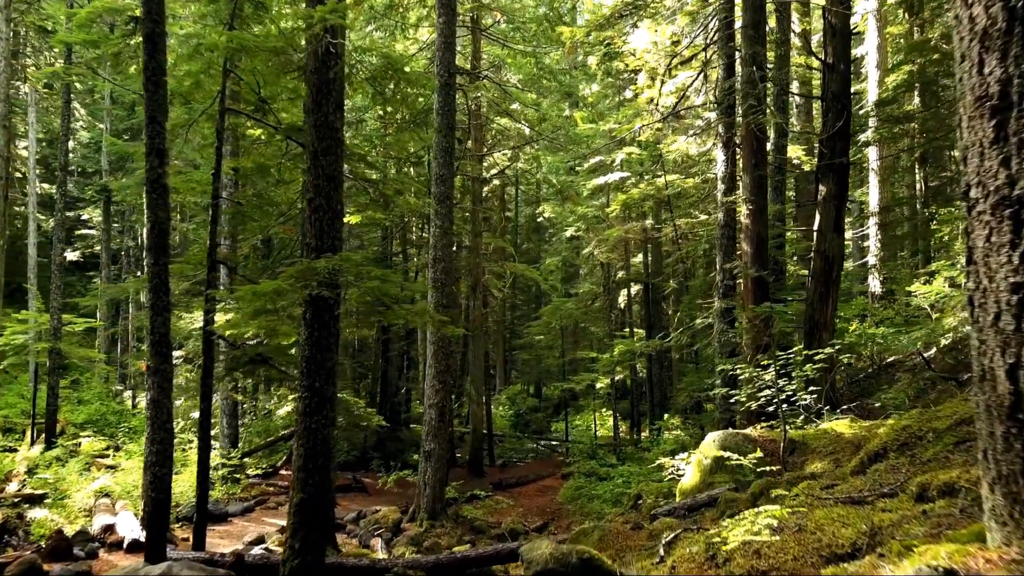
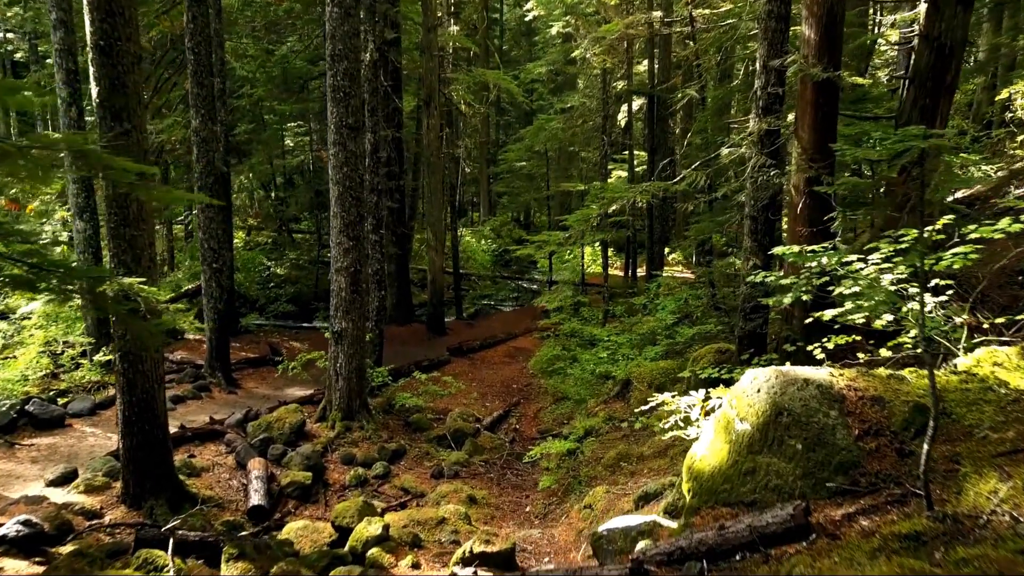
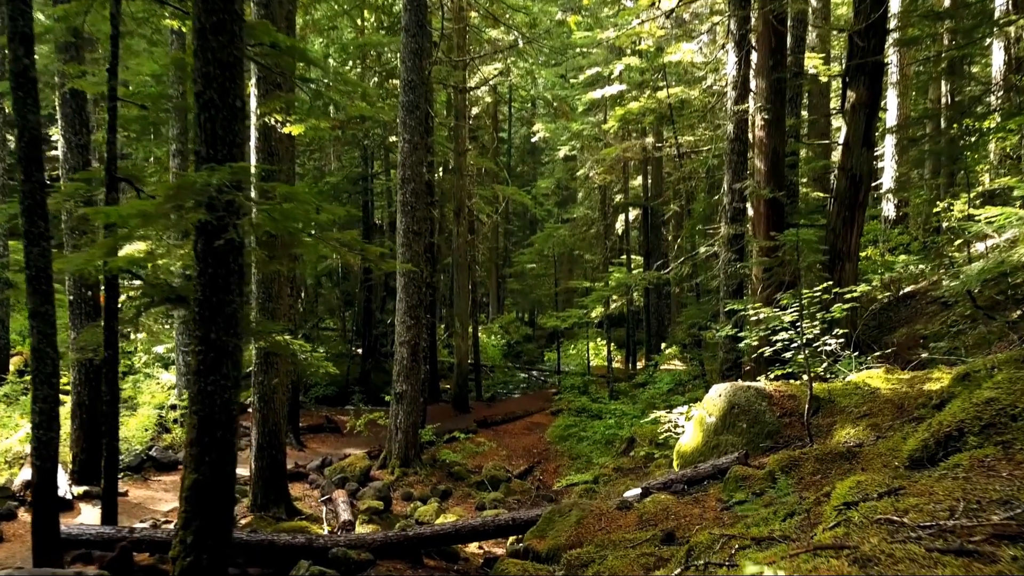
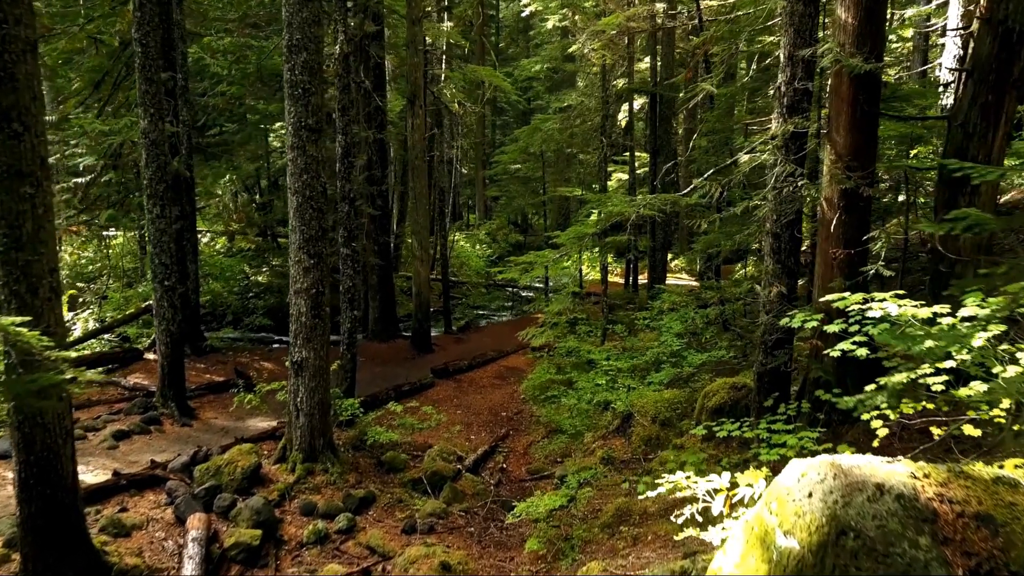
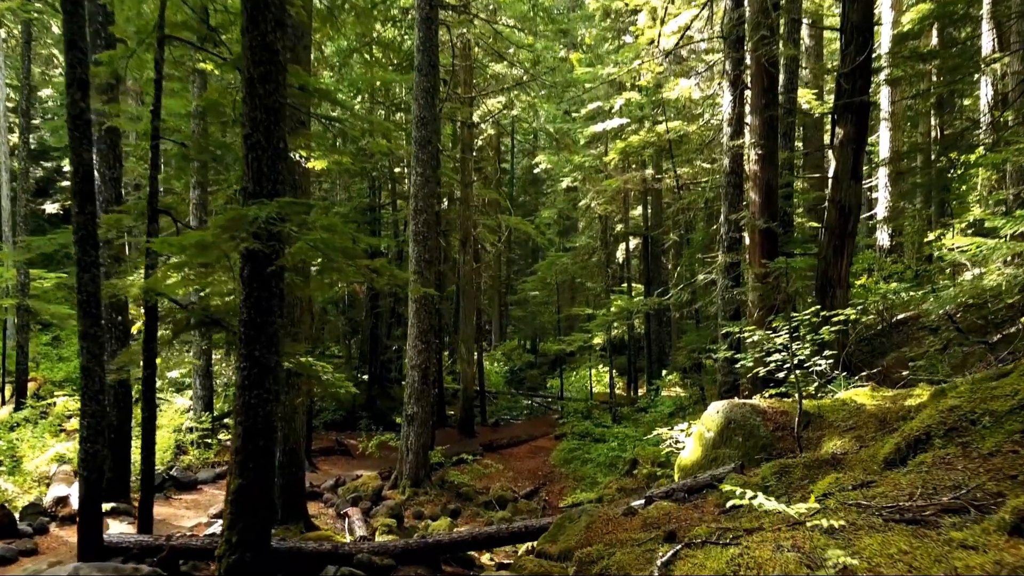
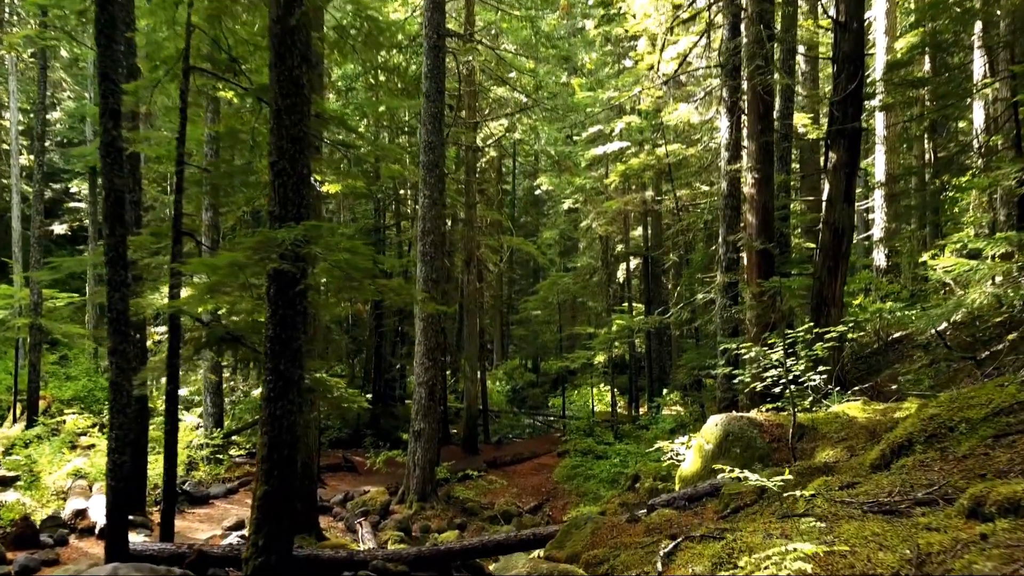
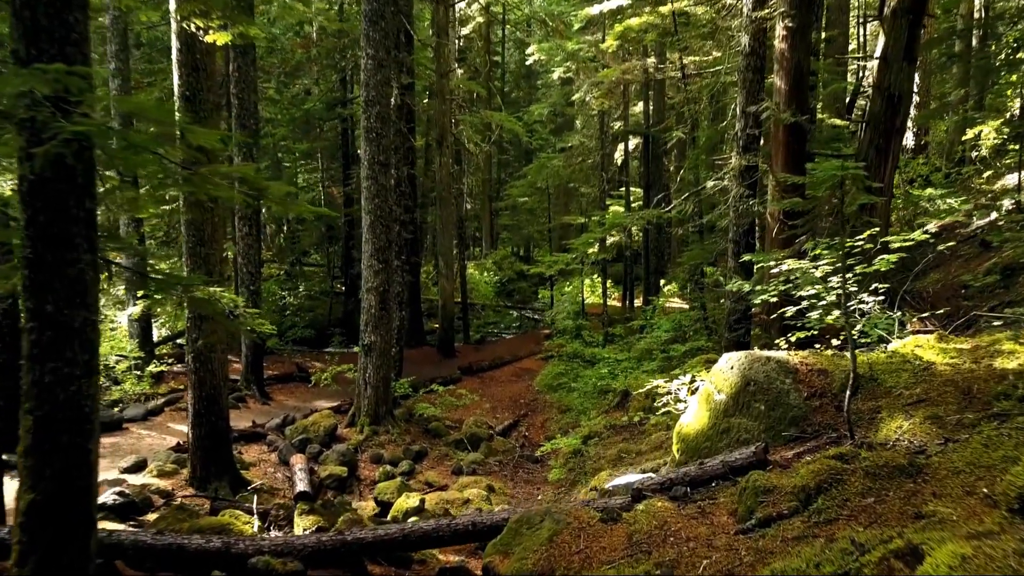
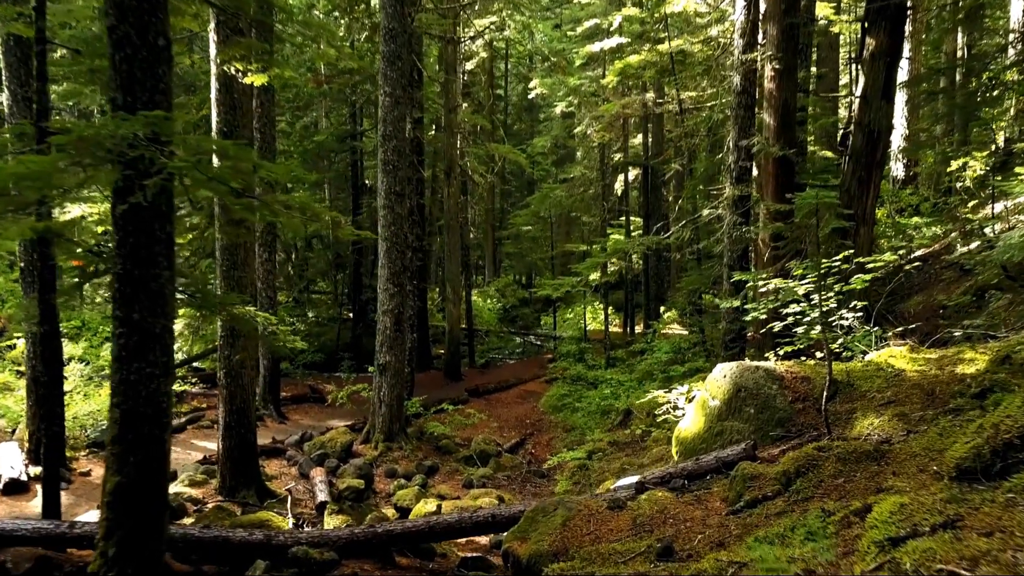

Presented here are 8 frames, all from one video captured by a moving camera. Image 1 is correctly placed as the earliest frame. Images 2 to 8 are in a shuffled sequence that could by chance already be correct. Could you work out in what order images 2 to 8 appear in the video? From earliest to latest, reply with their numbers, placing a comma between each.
6, 5, 3, 8, 7, 2, 4
